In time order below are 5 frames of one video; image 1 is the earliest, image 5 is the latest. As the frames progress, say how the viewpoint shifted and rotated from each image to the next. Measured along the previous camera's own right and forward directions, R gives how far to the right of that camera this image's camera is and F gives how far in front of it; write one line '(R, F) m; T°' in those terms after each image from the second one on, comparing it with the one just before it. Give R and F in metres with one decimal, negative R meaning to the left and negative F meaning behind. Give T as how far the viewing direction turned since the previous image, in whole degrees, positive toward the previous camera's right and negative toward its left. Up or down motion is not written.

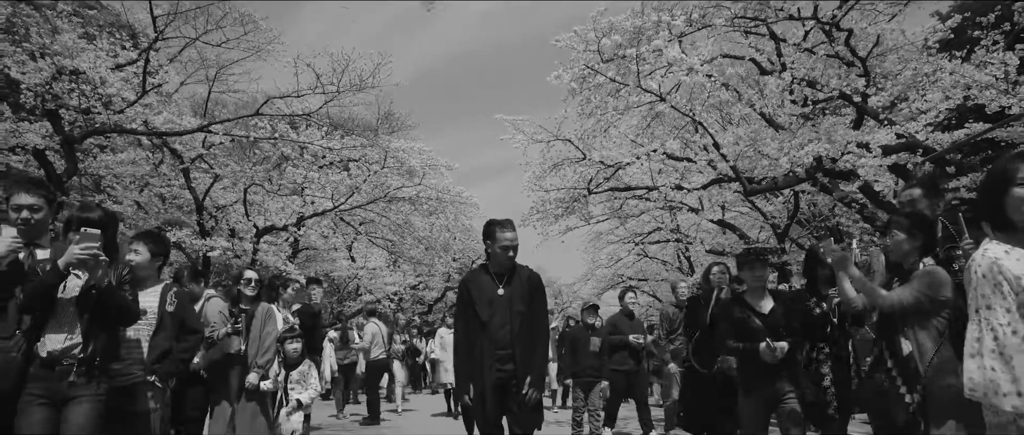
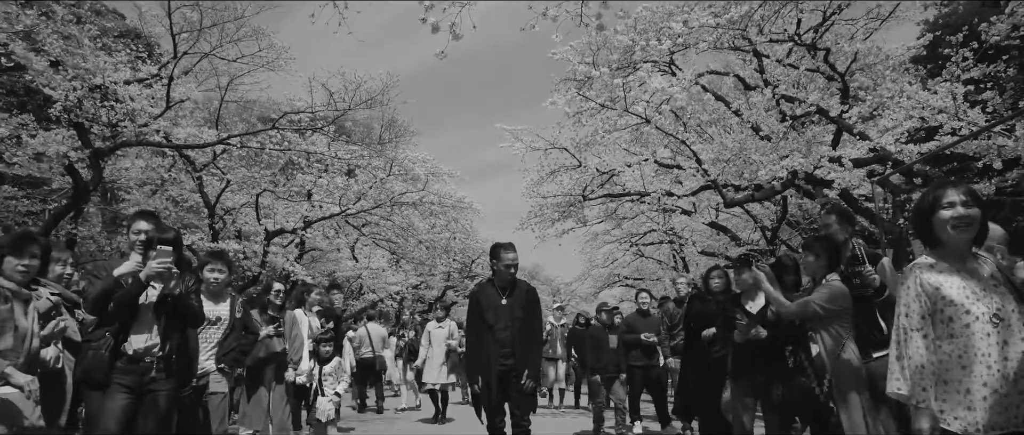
(0.0, -0.8) m; 0°
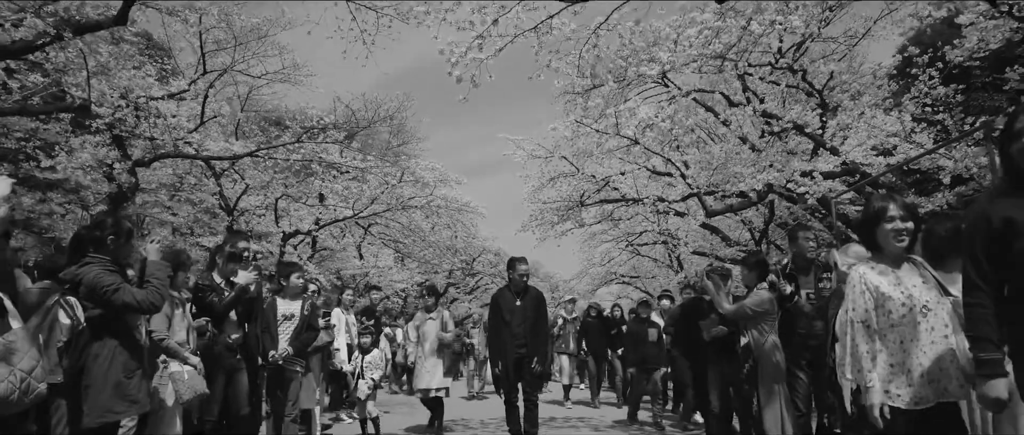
(-0.1, -1.1) m; 0°
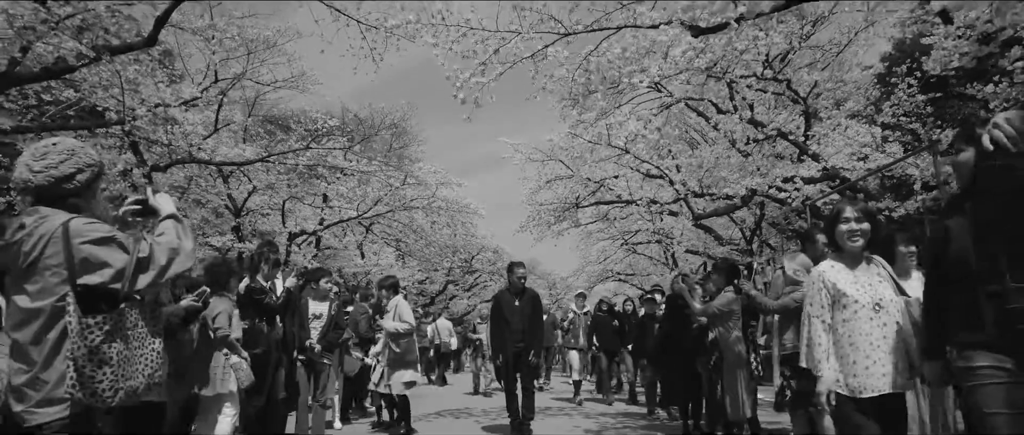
(0.0, -0.7) m; 0°
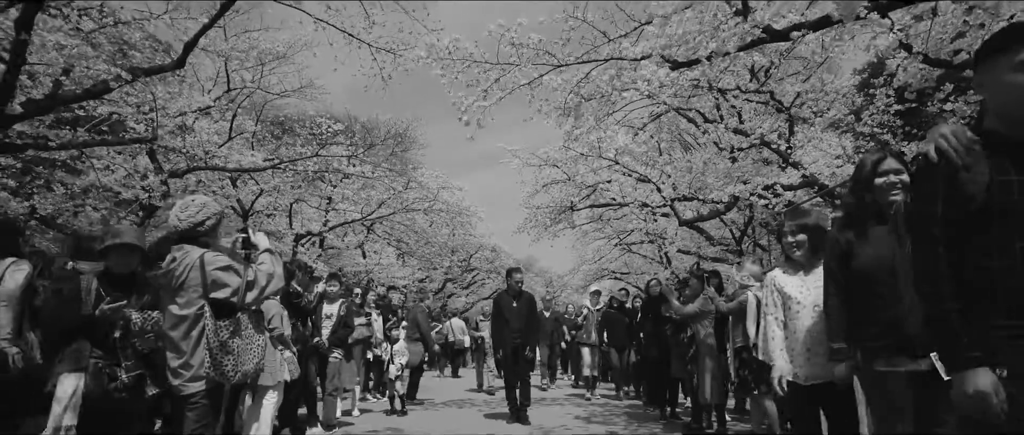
(0.0, -0.8) m; 0°
